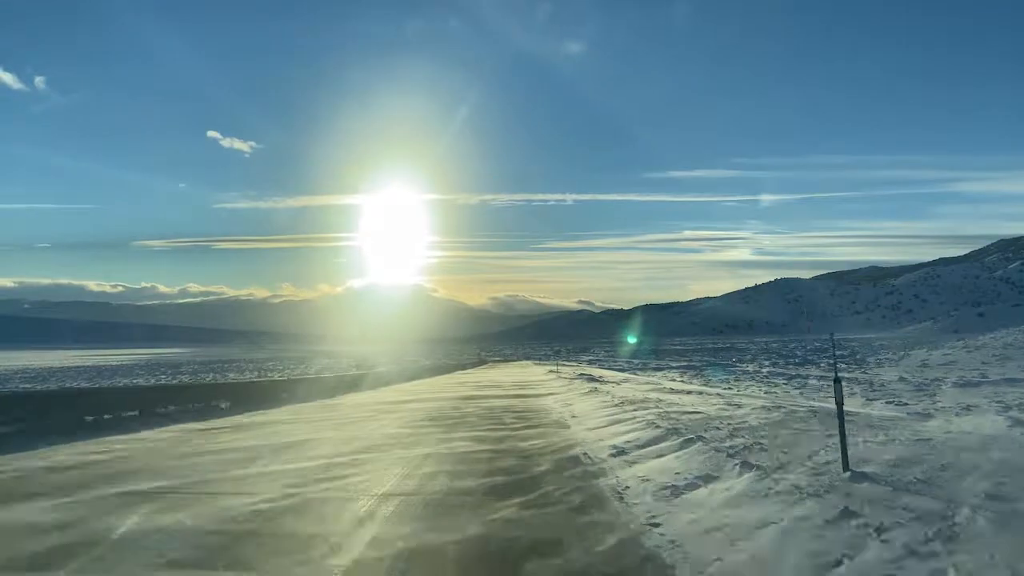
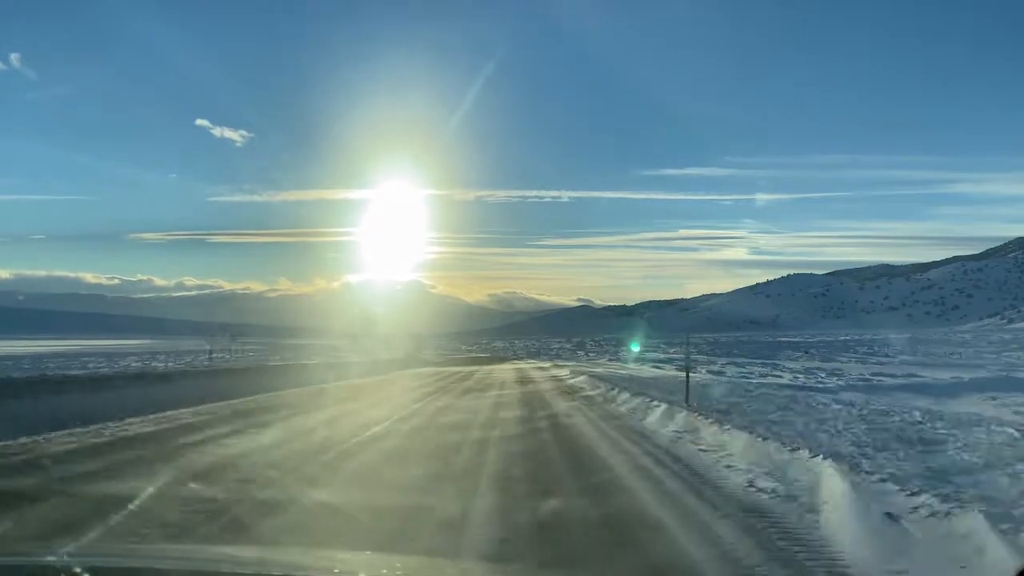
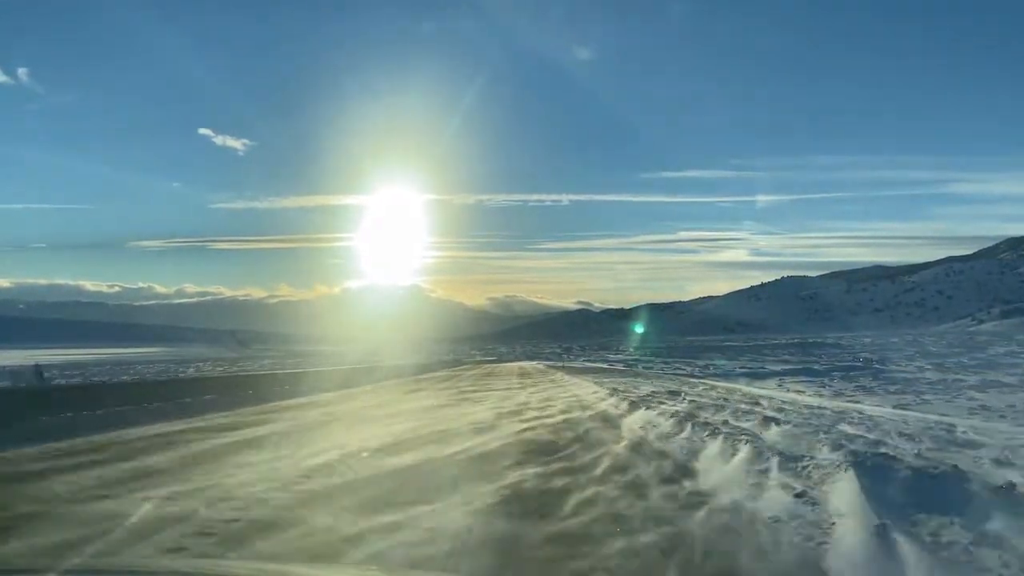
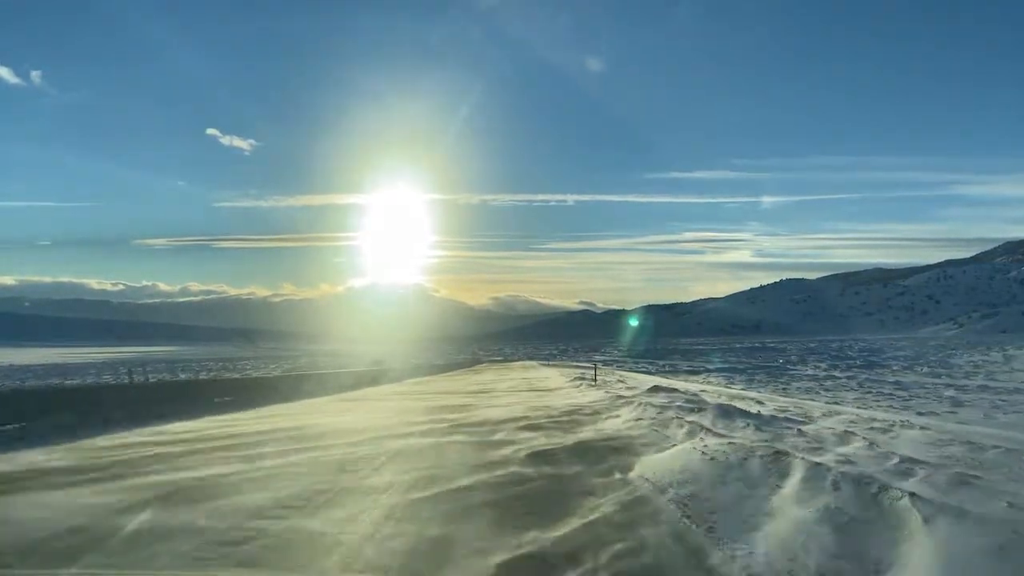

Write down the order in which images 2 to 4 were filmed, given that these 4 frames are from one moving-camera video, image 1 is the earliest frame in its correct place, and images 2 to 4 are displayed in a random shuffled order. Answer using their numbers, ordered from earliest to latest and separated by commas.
4, 3, 2
